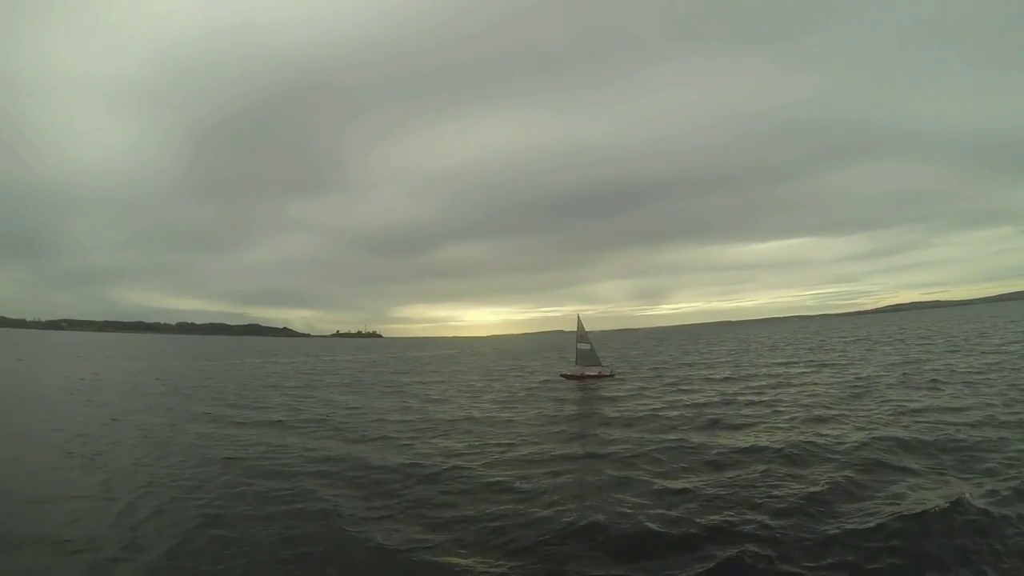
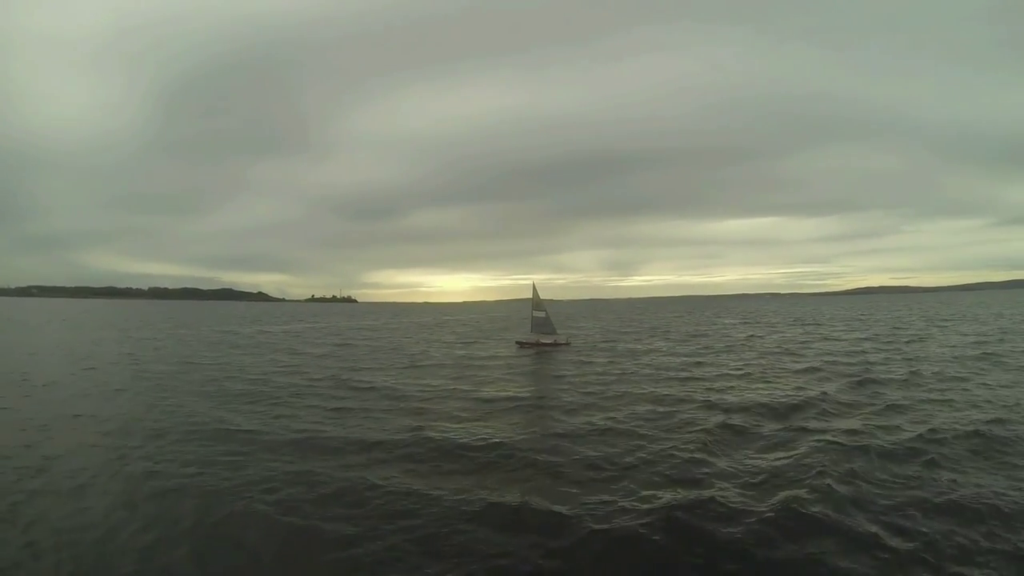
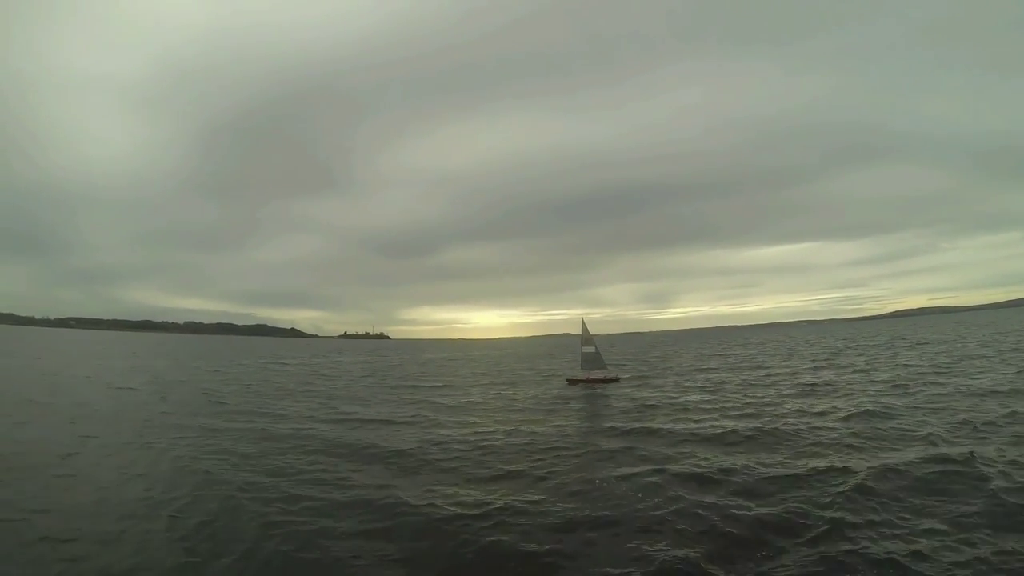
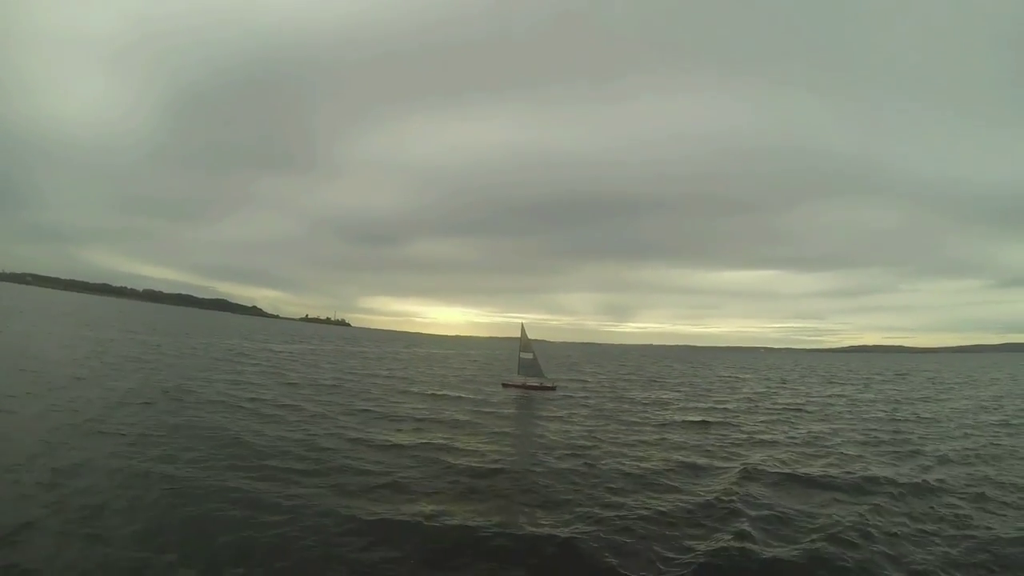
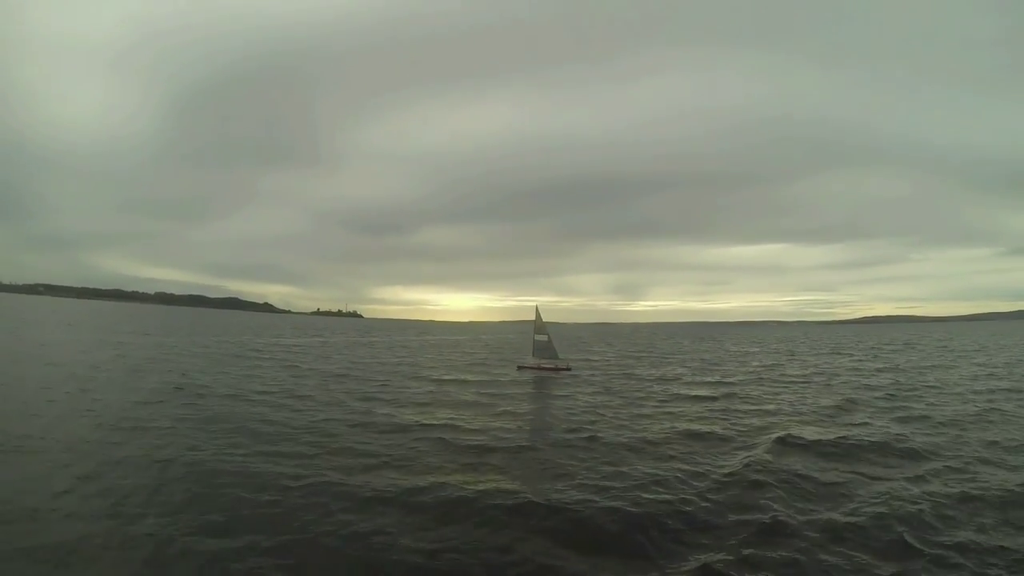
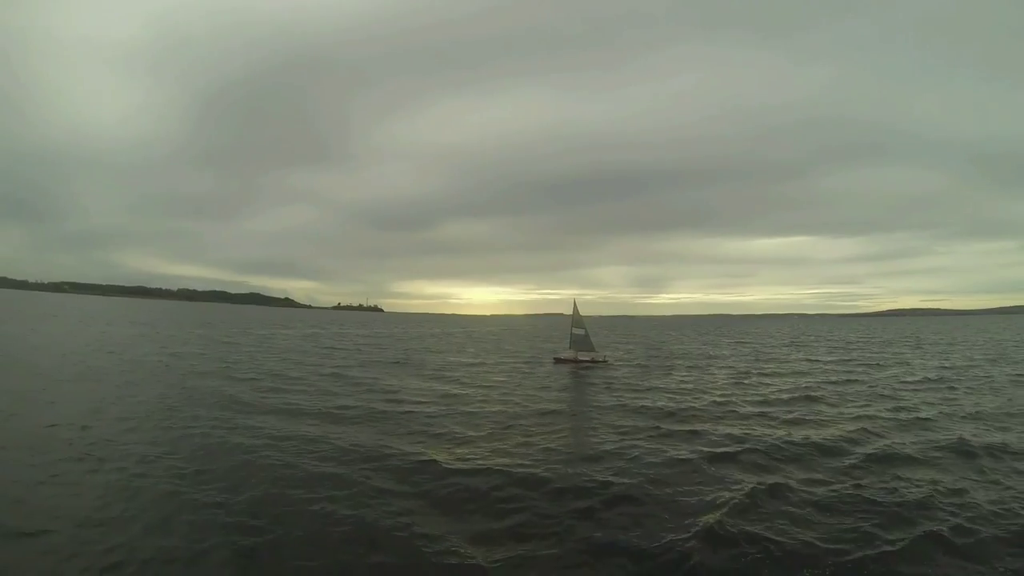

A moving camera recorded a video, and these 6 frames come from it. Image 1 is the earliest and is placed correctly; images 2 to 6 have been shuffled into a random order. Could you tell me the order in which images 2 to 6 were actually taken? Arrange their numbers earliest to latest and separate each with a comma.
3, 6, 2, 5, 4
